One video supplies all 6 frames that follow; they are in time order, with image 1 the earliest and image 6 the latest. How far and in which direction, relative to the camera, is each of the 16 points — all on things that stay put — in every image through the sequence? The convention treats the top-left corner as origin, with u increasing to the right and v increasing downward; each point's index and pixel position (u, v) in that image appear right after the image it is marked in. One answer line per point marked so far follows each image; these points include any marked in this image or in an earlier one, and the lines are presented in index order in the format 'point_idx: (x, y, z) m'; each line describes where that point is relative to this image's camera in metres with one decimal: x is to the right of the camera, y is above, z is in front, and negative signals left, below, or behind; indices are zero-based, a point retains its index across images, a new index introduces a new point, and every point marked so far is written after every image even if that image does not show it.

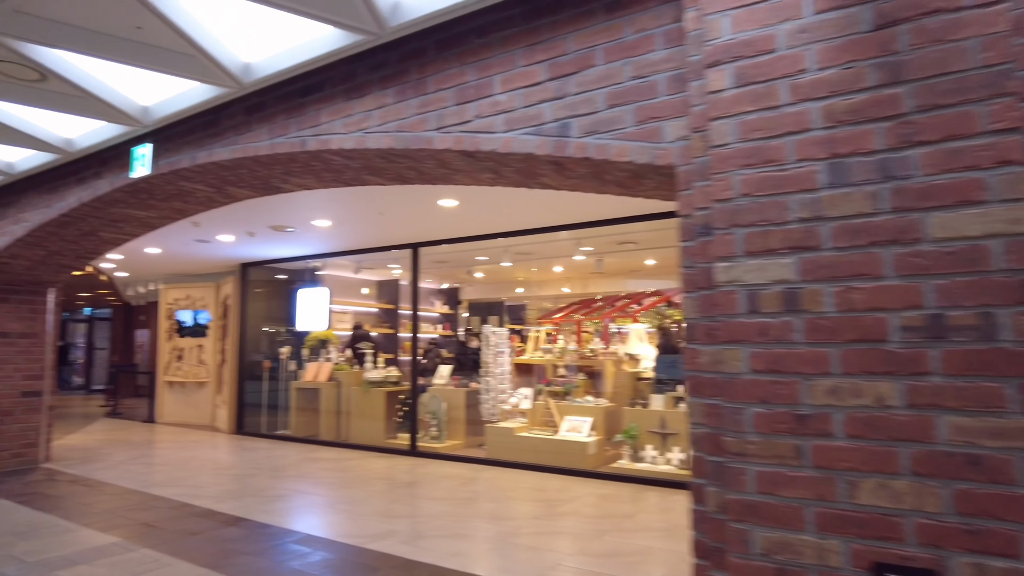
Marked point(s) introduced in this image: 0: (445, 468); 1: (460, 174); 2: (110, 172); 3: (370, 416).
0: (-0.8, -2.1, +7.5) m
1: (-0.3, +0.6, +3.7) m
2: (-3.1, +0.9, +5.0) m
3: (-1.9, -1.7, +8.9) m
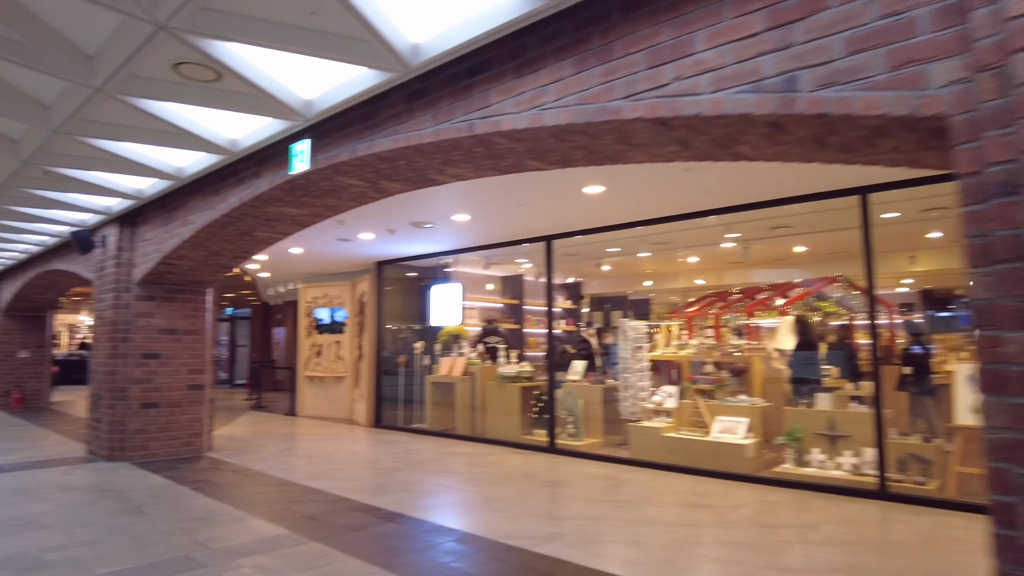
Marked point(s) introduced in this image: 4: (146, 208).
0: (+0.8, -2.0, +7.2) m
1: (+0.6, +0.7, +3.4) m
2: (-1.9, +0.9, +5.1) m
3: (-0.1, -1.7, +8.8) m
4: (-3.9, +0.9, +7.0) m
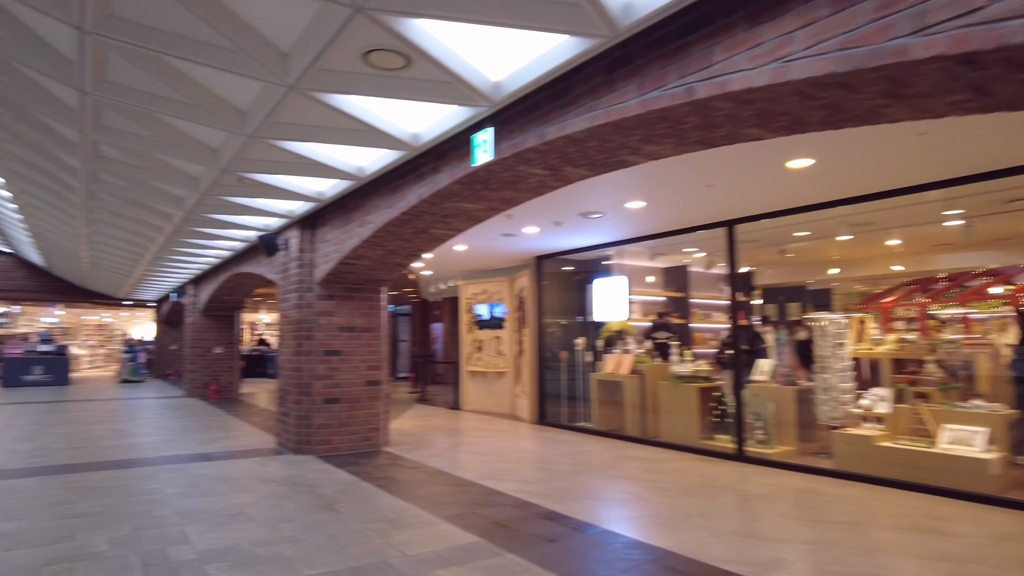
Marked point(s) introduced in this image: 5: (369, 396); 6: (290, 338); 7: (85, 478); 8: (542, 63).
0: (+2.7, -1.9, +6.4) m
1: (+1.6, +0.8, +2.7) m
2: (-0.5, +0.9, +4.9) m
3: (+2.1, -1.5, +8.2) m
4: (-2.0, +0.9, +7.2) m
5: (-1.7, -1.3, +7.6) m
6: (-2.5, -0.6, +7.5) m
7: (-4.0, -1.8, +6.1) m
8: (+0.2, +1.2, +3.6) m
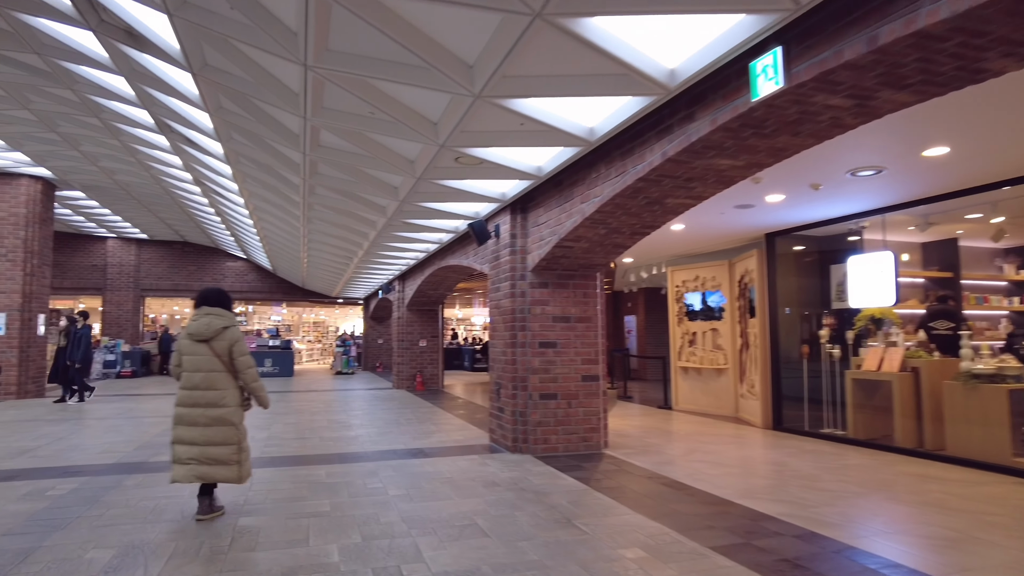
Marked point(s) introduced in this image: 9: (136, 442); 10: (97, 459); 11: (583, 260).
0: (+4.7, -1.6, +4.6) m
1: (+2.6, +0.9, +1.3) m
2: (+1.2, +1.1, +4.0) m
3: (+4.6, -1.3, +6.4) m
4: (+0.3, +1.0, +6.6) m
5: (+0.8, -1.1, +6.9) m
6: (-0.1, -0.5, +7.0) m
7: (-1.8, -1.7, +6.1) m
8: (+1.4, +1.4, +2.5) m
9: (-4.4, -1.8, +7.7) m
10: (-4.2, -1.7, +6.7) m
11: (+0.7, +0.3, +6.6) m
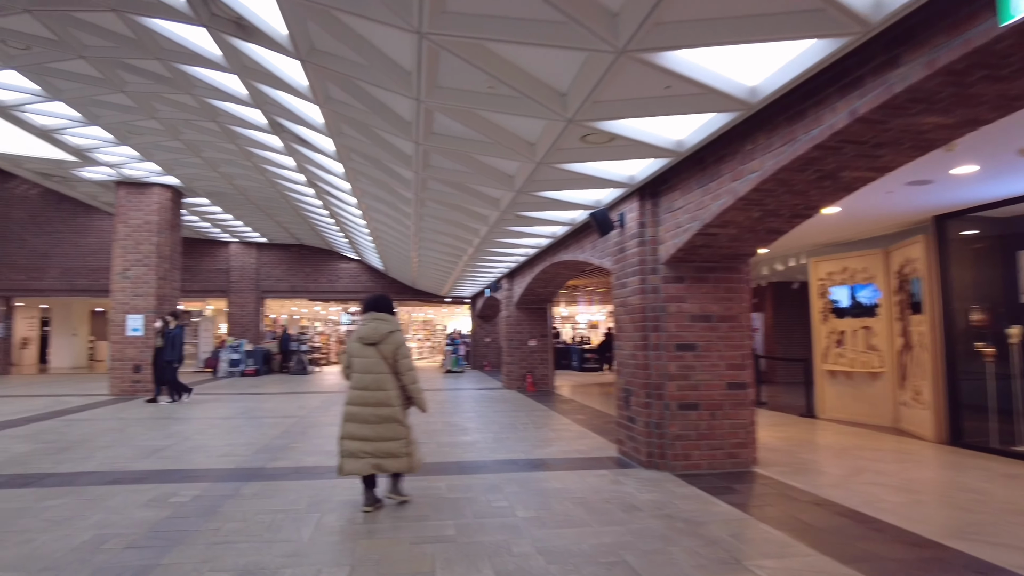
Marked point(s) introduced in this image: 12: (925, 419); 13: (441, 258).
0: (+5.5, -1.5, +3.2) m
1: (+3.0, +1.0, +0.2) m
2: (+1.9, +1.1, +3.1) m
3: (+5.7, -1.2, +5.0) m
4: (+1.4, +1.0, +5.8) m
5: (+2.0, -1.1, +6.0) m
6: (+1.2, -0.4, +6.3) m
7: (-0.7, -1.7, +5.6) m
8: (+2.0, +1.4, +1.6) m
9: (-3.0, -1.8, +7.6) m
10: (-3.0, -1.8, +6.6) m
11: (+1.9, +0.3, +5.8) m
12: (+5.0, -1.6, +7.9) m
13: (-1.6, +0.7, +14.5) m
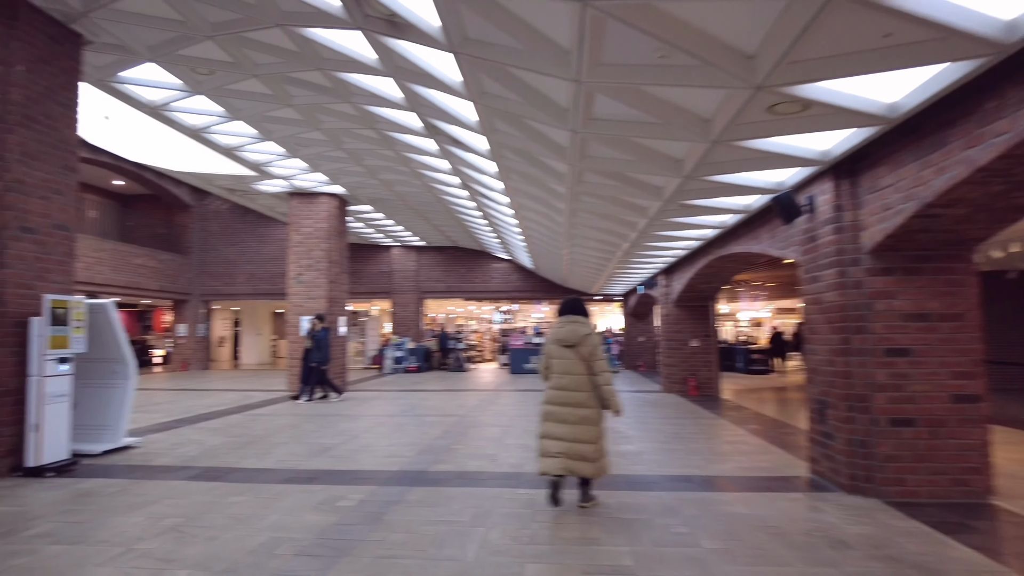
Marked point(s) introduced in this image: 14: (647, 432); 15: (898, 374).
0: (+6.2, -1.4, +1.4) m
1: (+3.0, +1.0, -0.9) m
2: (+2.6, +1.2, +2.1) m
3: (+6.8, -1.1, +3.2) m
4: (+2.7, +1.1, +4.9) m
5: (+3.4, -1.0, +5.0) m
6: (+2.6, -0.4, +5.4) m
7: (+0.7, -1.7, +5.2) m
8: (+2.3, +1.5, +0.7) m
9: (-1.1, -1.8, +7.7) m
10: (-1.3, -1.8, +6.6) m
11: (+3.2, +0.4, +4.8) m
12: (+6.7, -1.5, +6.2) m
13: (+1.7, +0.7, +14.1) m
14: (+1.8, -1.9, +8.8) m
15: (+2.9, -0.6, +5.0) m
